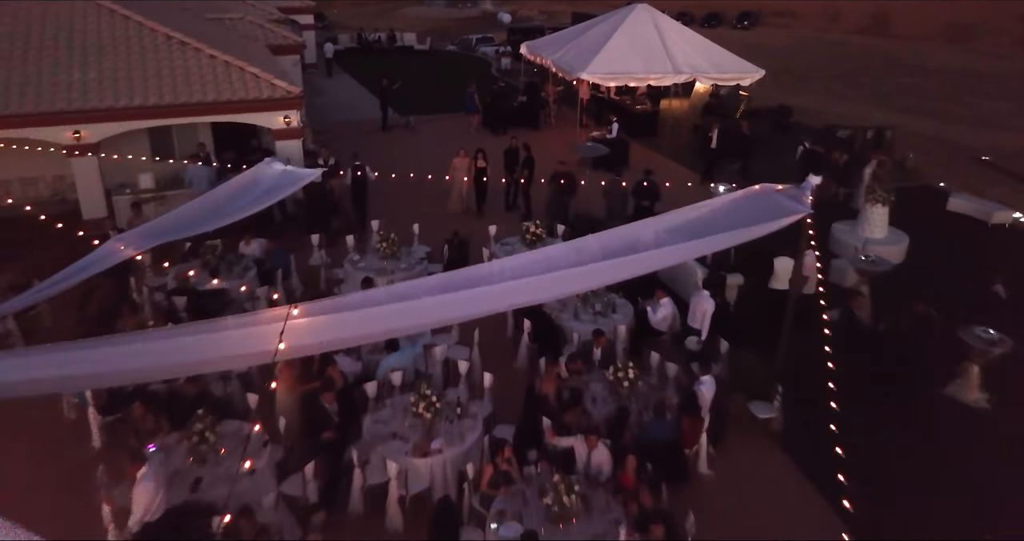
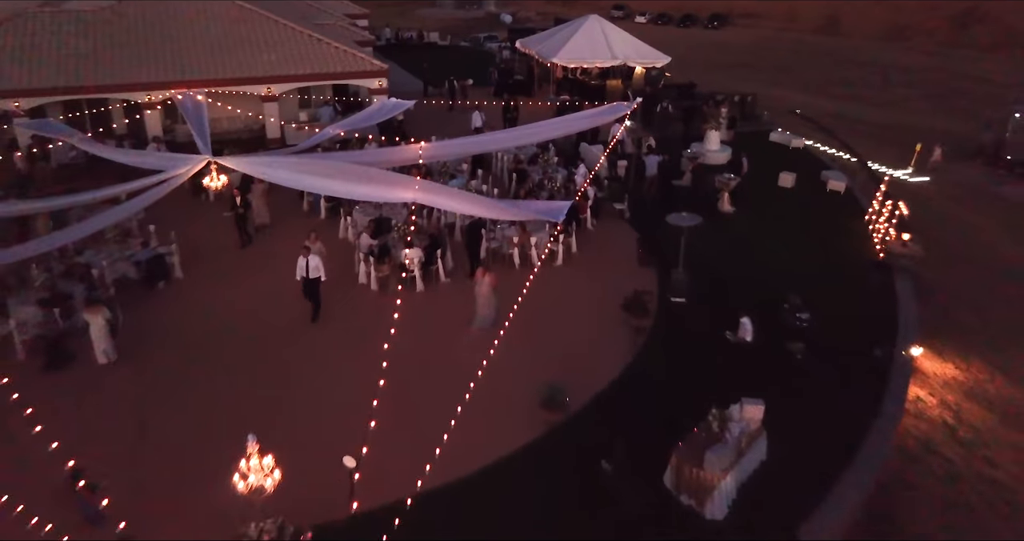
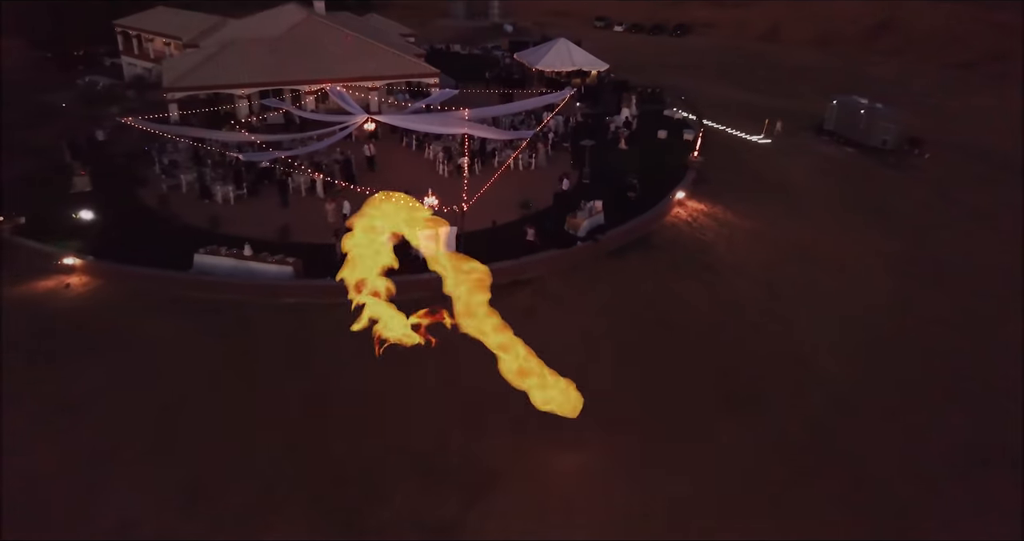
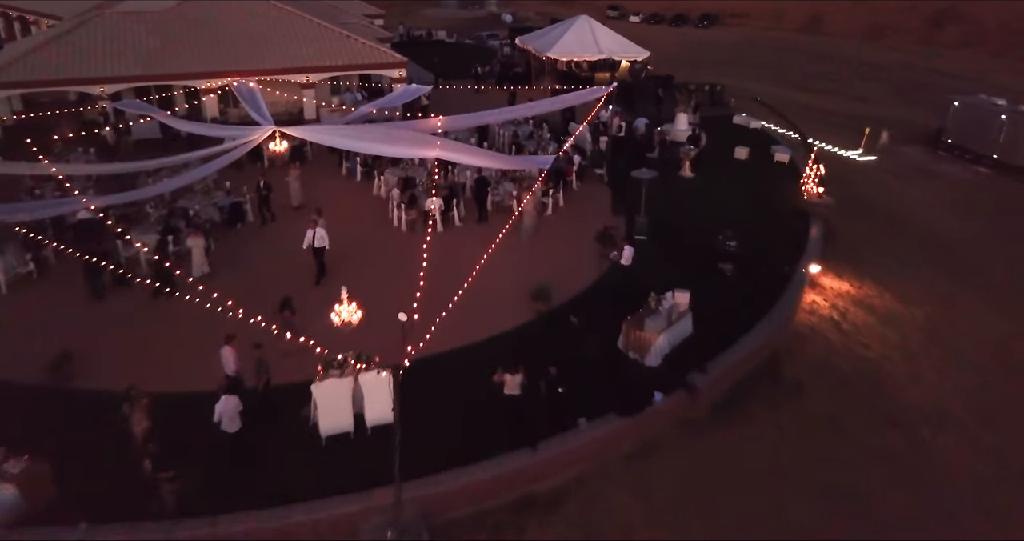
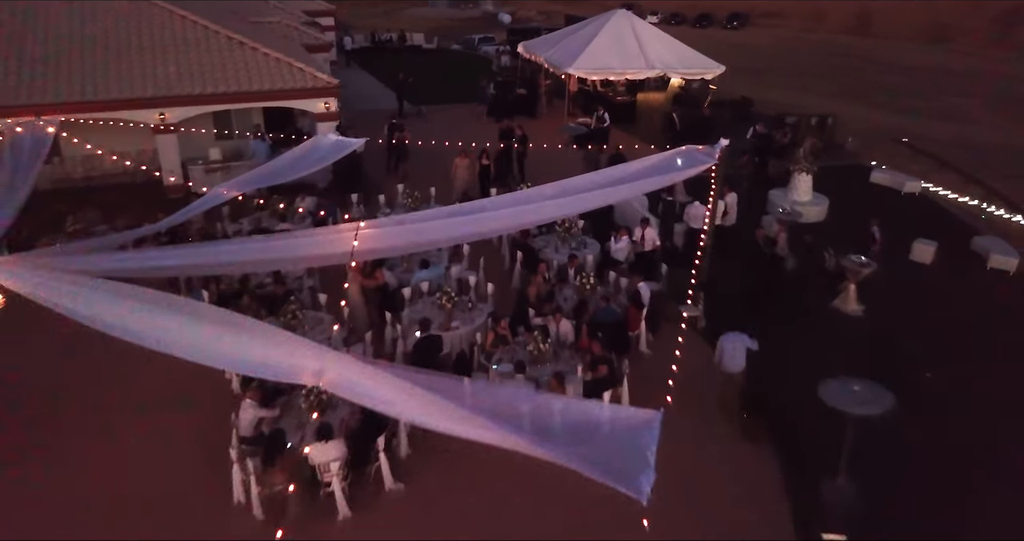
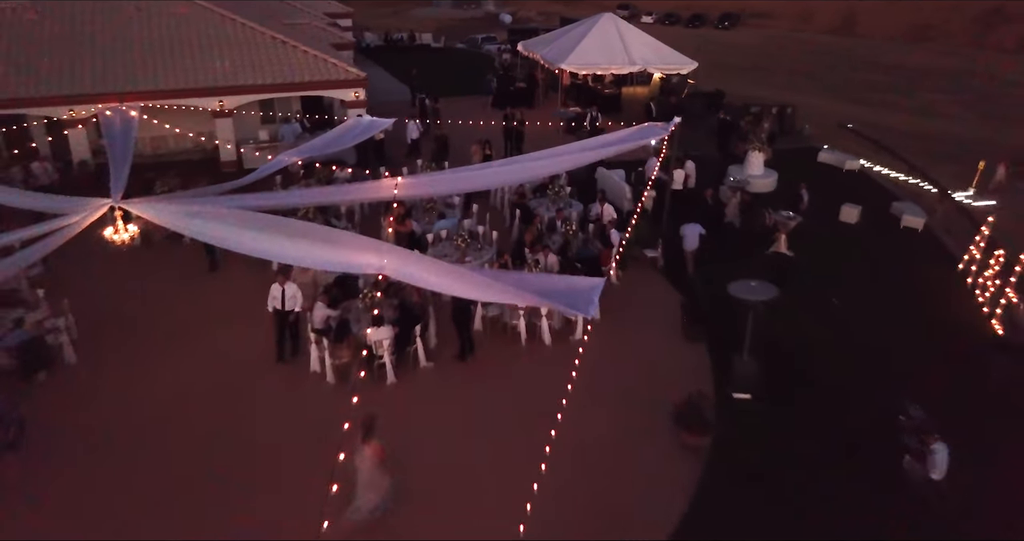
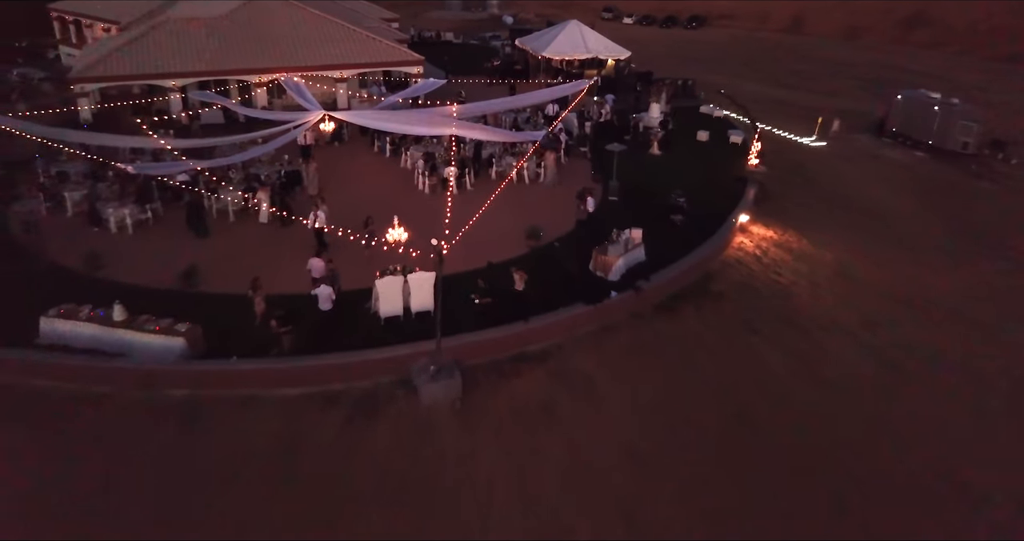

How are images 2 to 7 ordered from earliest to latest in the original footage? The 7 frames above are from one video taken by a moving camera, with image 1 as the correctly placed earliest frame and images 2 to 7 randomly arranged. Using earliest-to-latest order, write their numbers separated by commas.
5, 6, 2, 4, 7, 3
